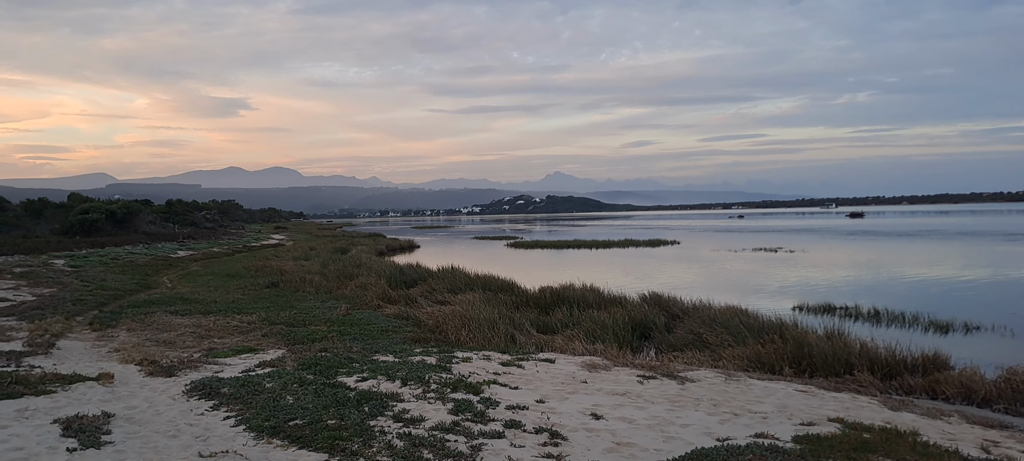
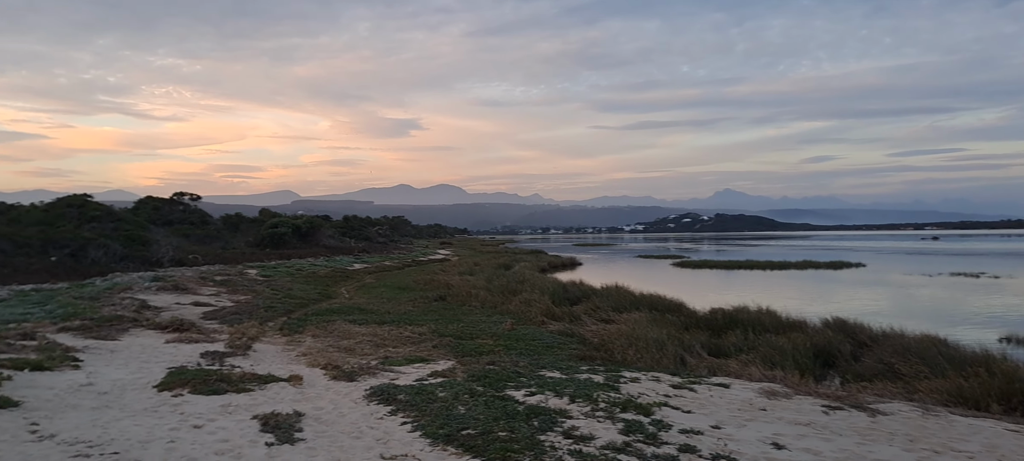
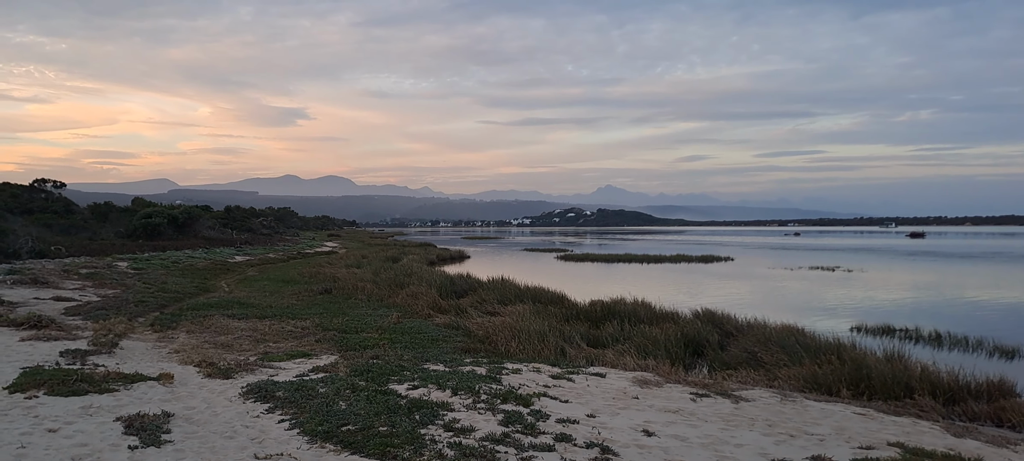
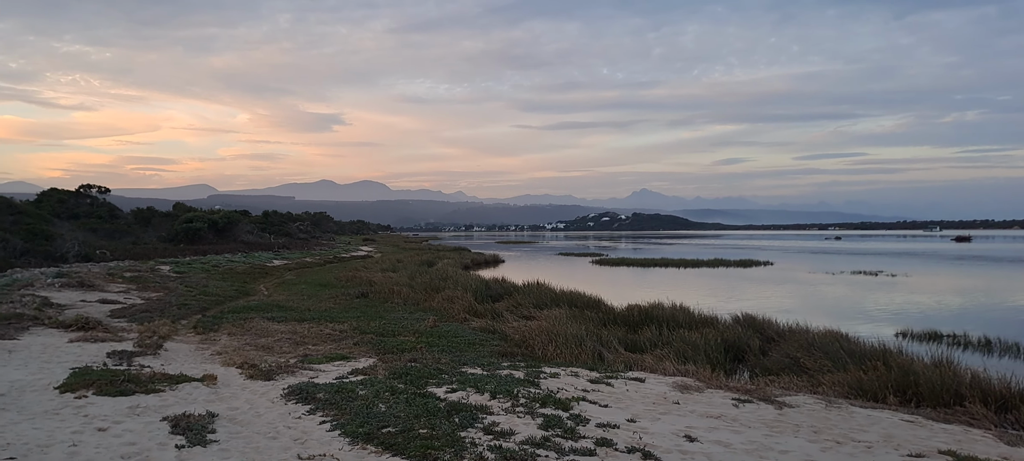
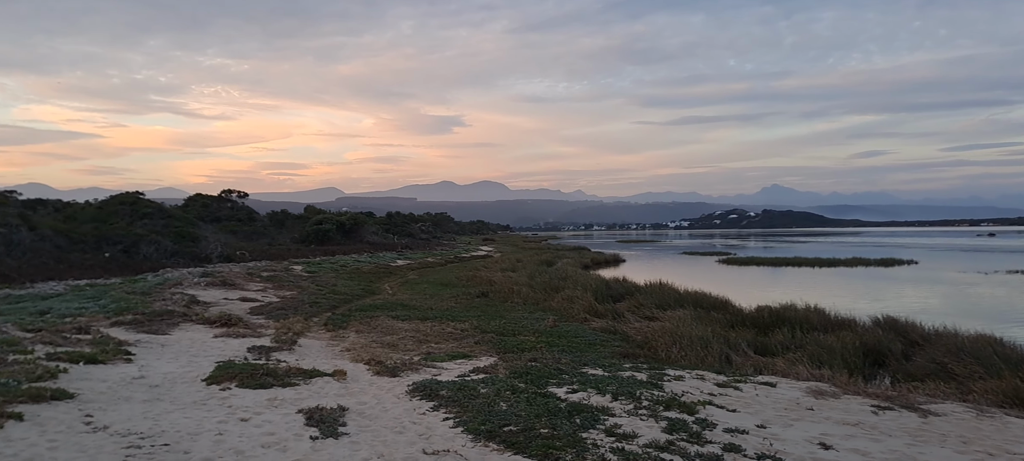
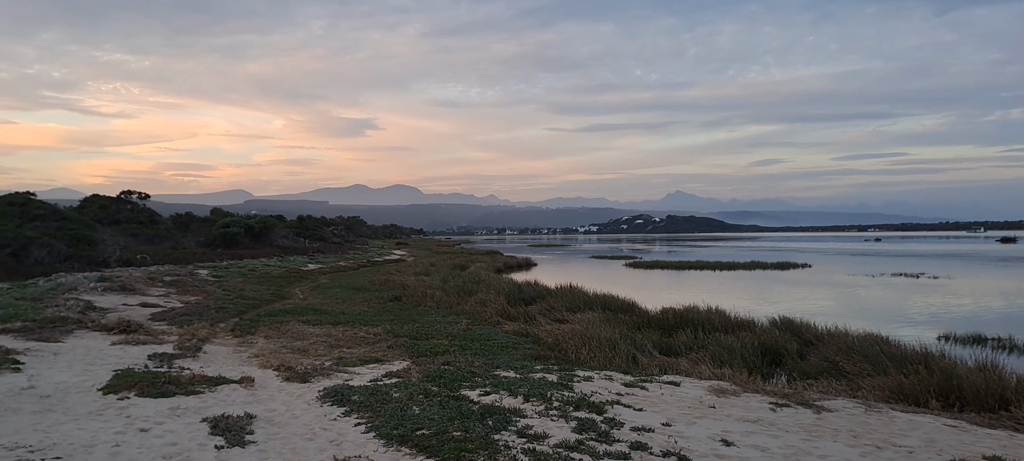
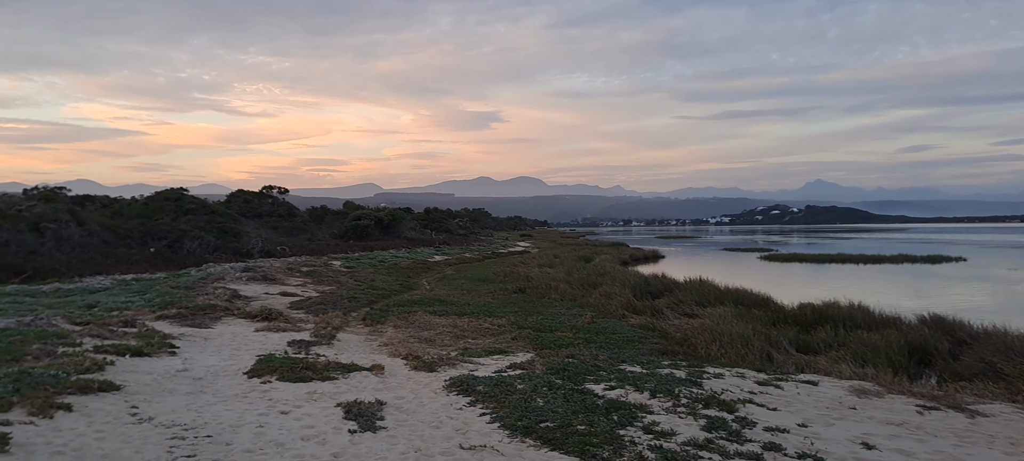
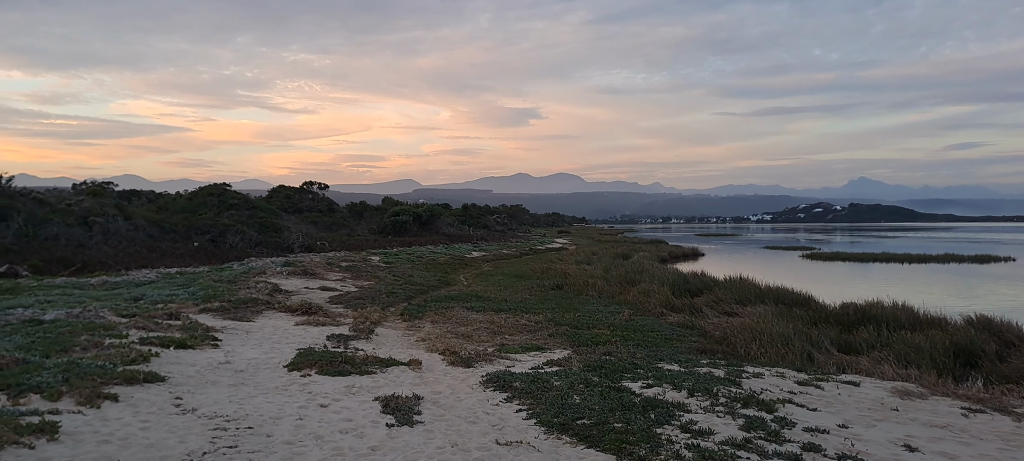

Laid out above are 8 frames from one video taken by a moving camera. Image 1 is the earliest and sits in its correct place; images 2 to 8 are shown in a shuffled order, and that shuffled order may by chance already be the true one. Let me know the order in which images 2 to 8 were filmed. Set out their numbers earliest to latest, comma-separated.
3, 4, 6, 2, 5, 7, 8
